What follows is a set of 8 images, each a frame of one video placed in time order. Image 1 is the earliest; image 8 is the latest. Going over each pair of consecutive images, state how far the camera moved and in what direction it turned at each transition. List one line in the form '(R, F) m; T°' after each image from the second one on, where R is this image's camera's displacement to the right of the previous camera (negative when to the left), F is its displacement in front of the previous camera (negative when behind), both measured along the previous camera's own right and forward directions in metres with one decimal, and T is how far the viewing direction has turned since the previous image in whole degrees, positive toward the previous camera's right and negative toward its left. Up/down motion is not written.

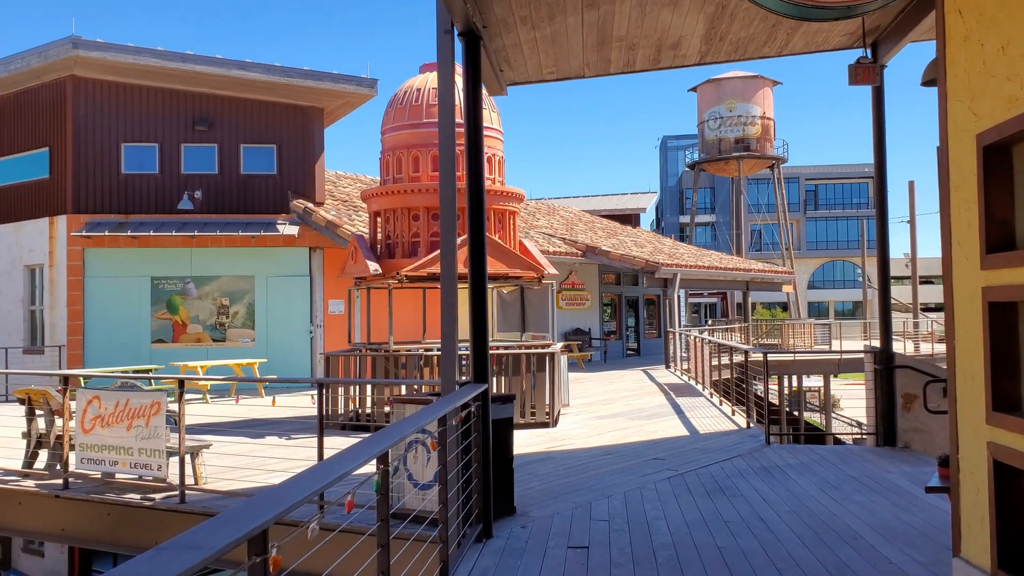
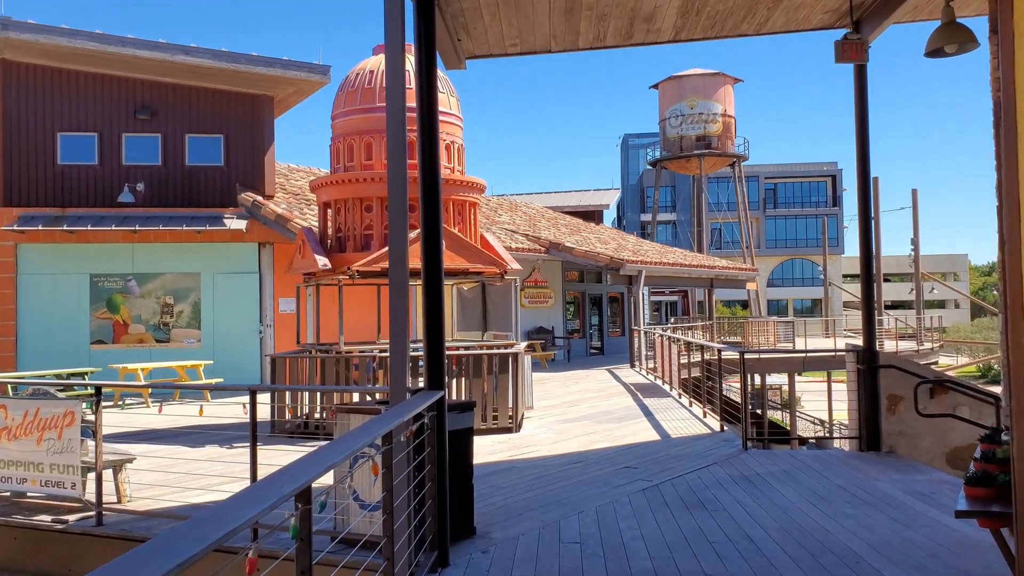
(0.0, +0.6) m; +2°
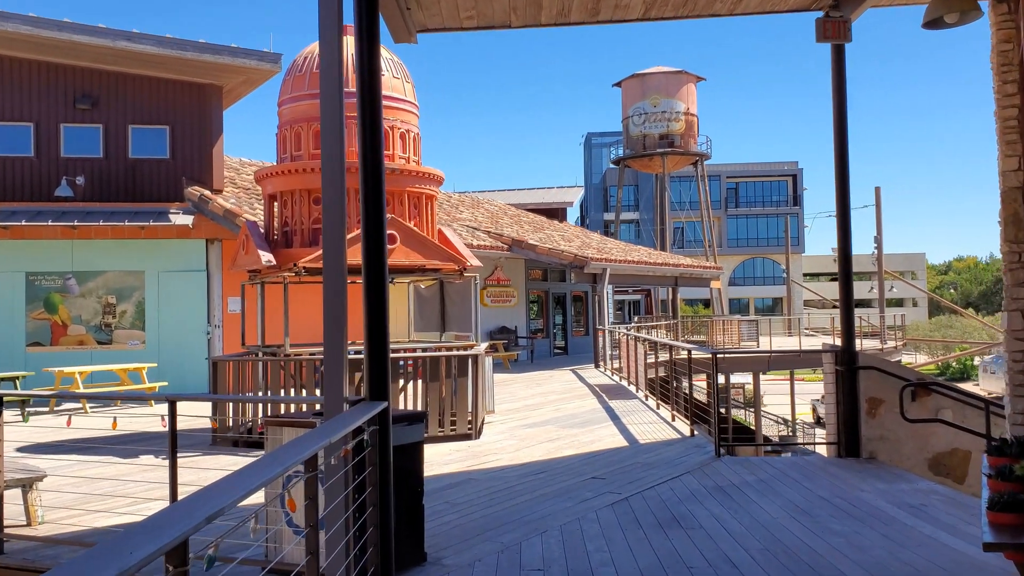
(0.0, +0.6) m; +2°
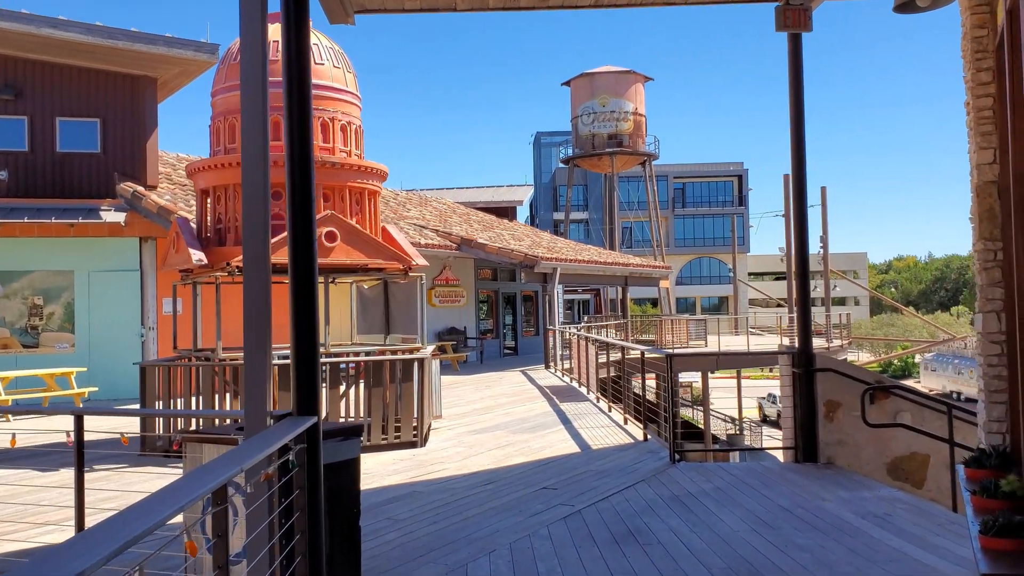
(0.0, +0.4) m; +3°
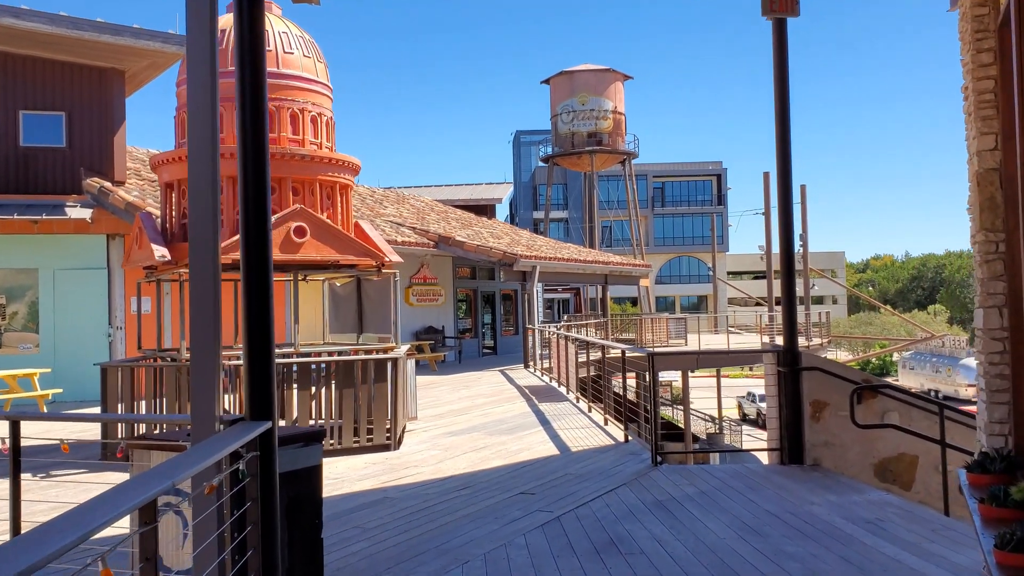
(0.0, +0.3) m; +1°
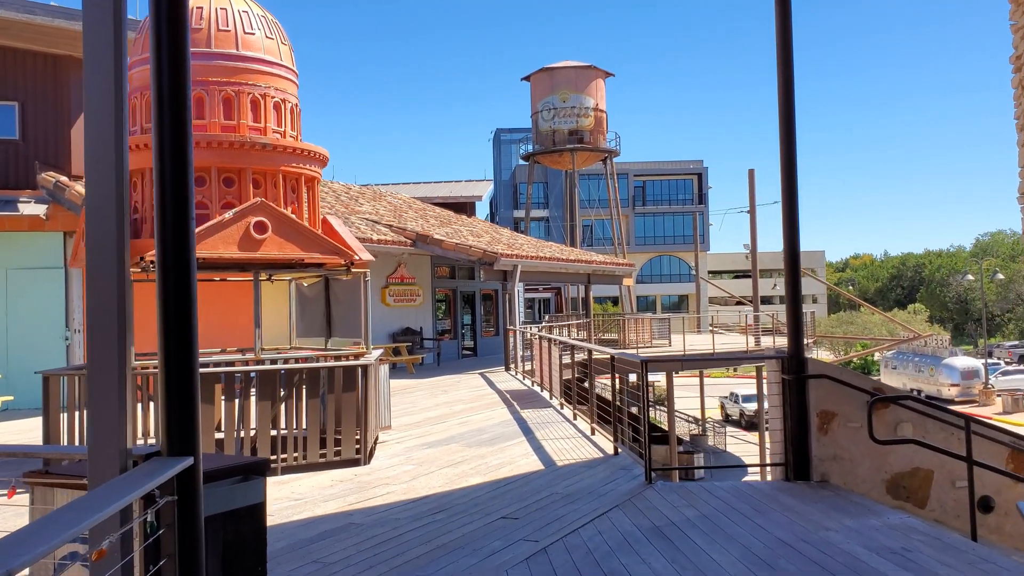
(0.0, +0.6) m; +1°
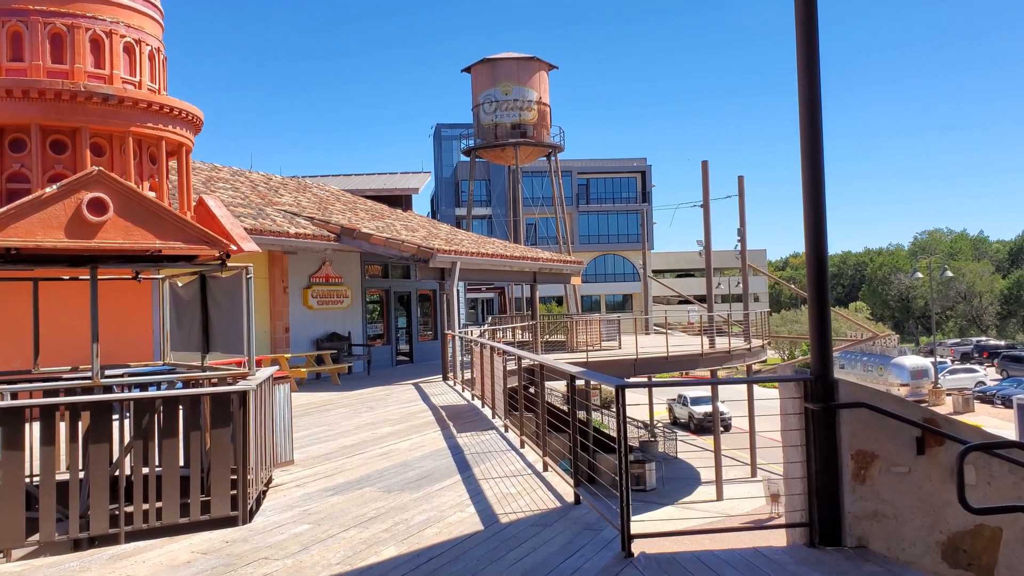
(+0.1, +1.8) m; +4°
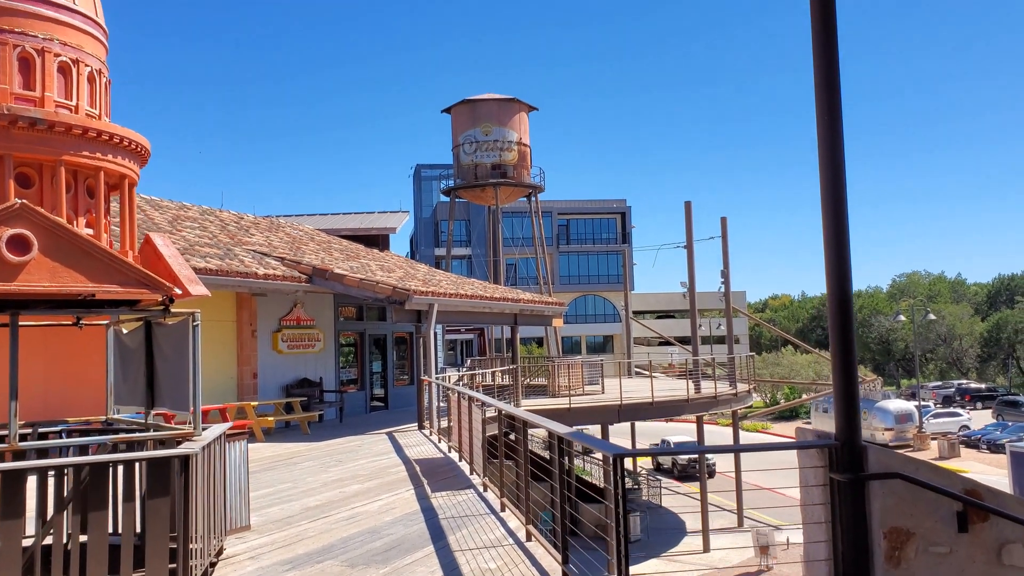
(0.0, +0.7) m; +1°
